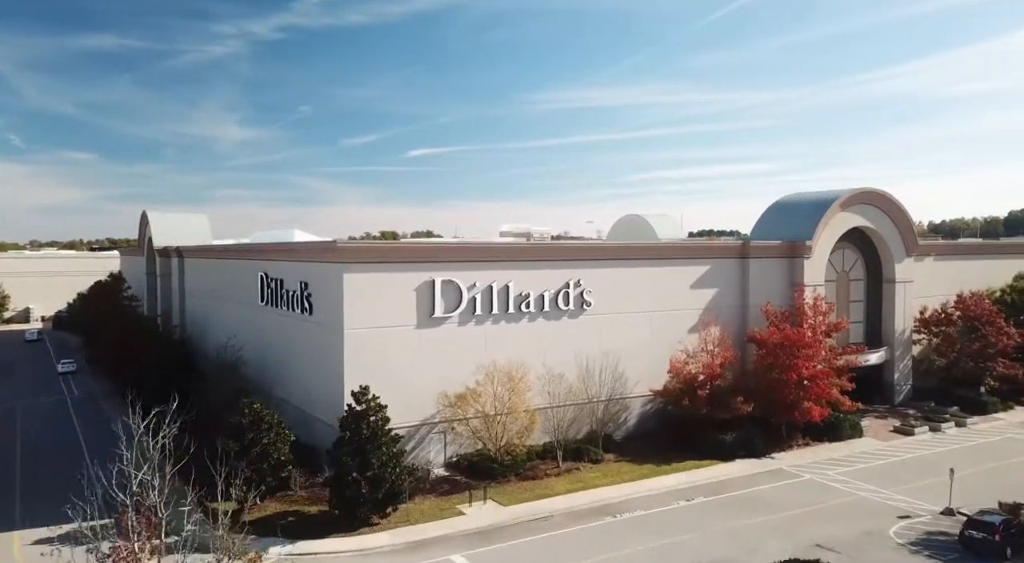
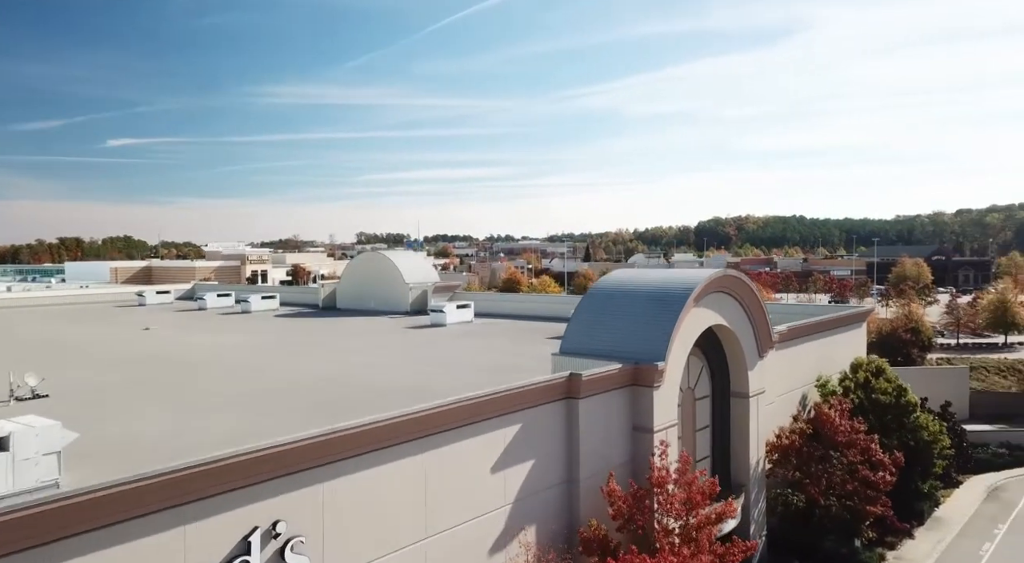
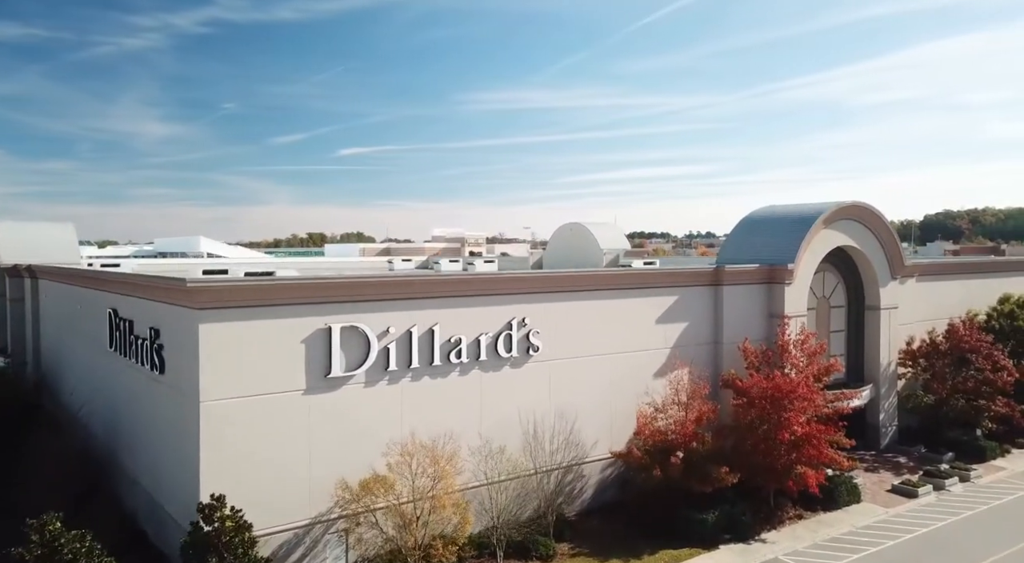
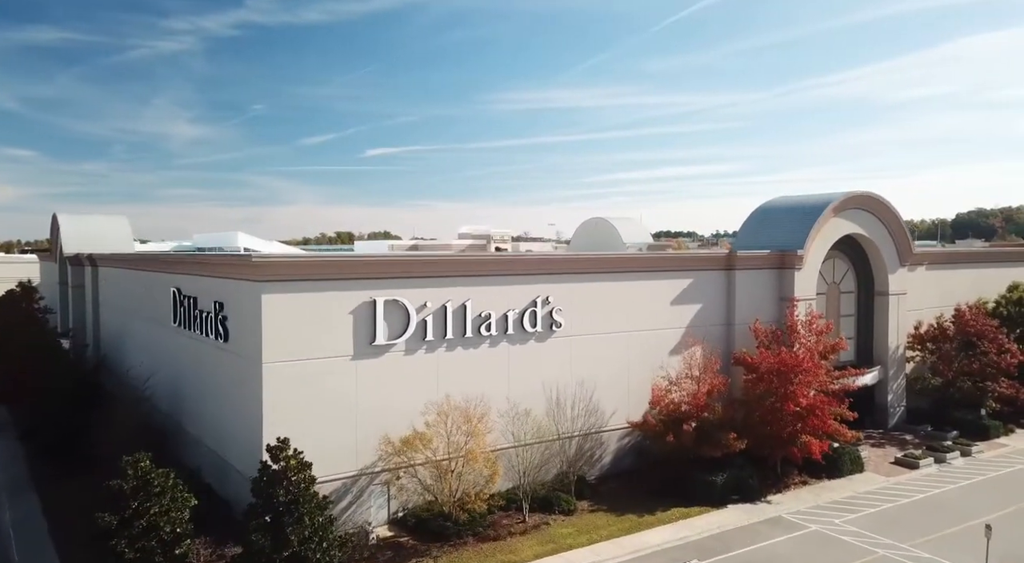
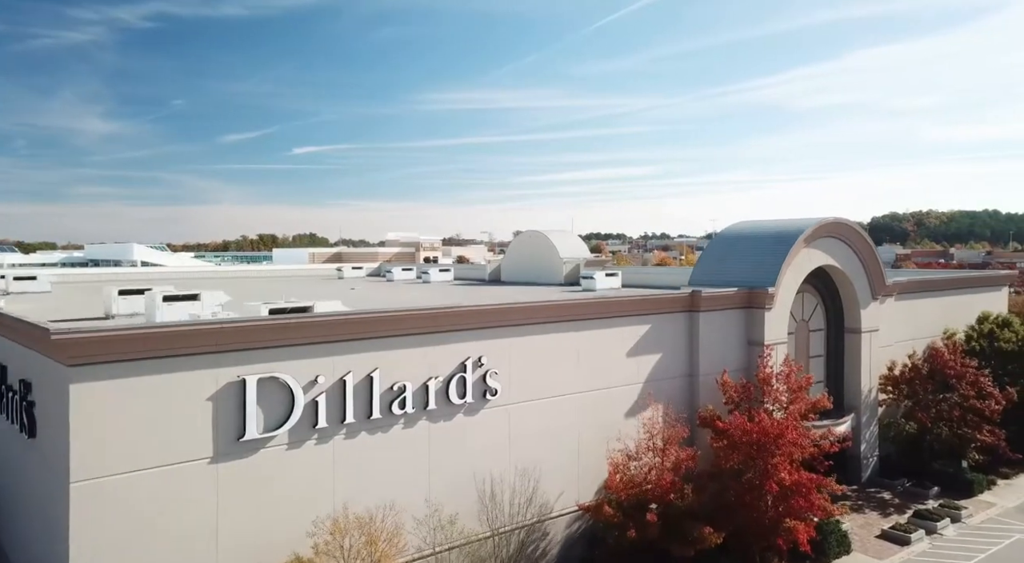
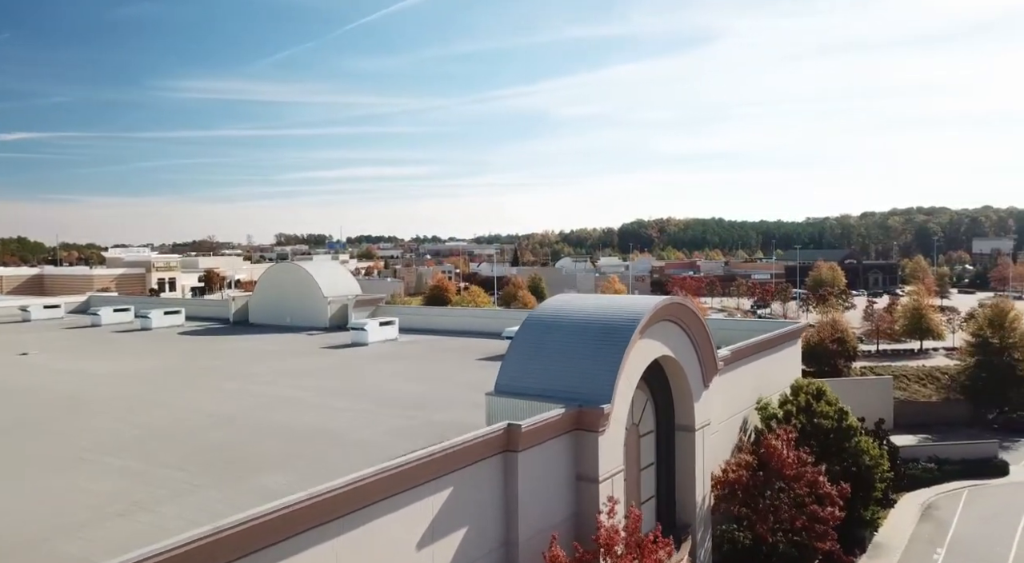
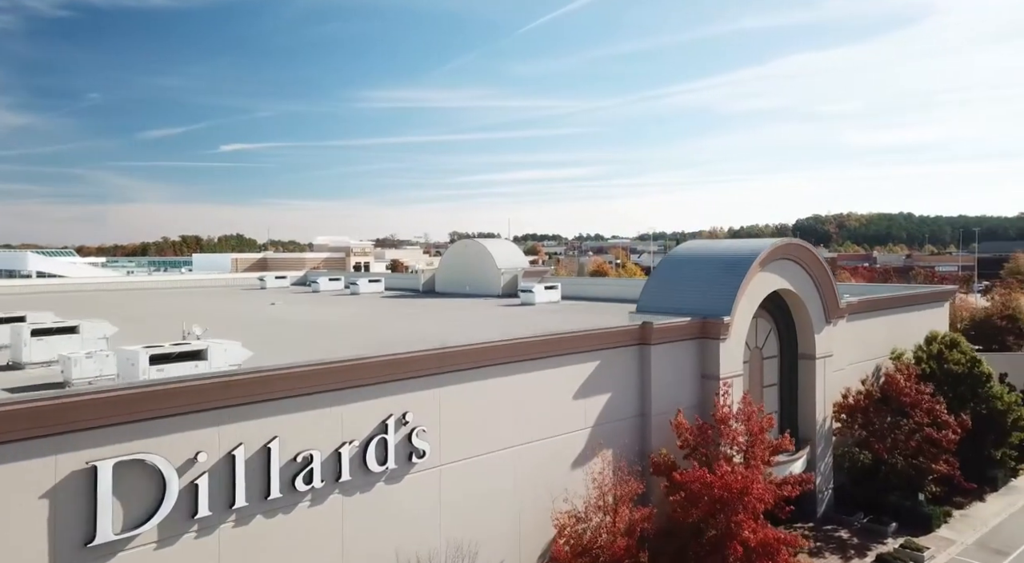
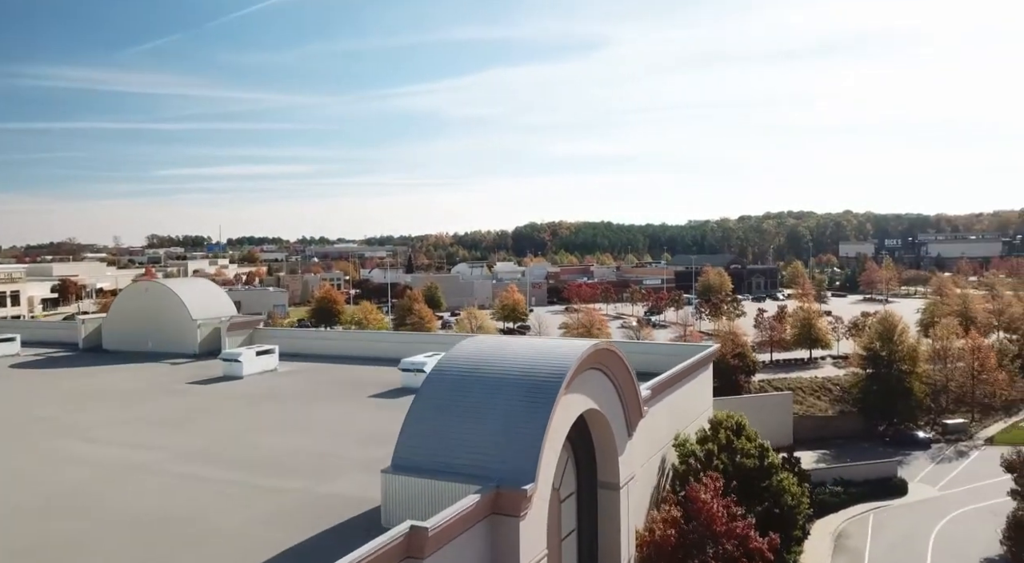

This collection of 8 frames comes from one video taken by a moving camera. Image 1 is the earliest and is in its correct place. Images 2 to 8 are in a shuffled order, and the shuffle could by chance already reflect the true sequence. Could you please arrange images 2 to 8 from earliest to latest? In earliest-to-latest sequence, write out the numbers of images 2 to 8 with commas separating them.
4, 3, 5, 7, 2, 6, 8
